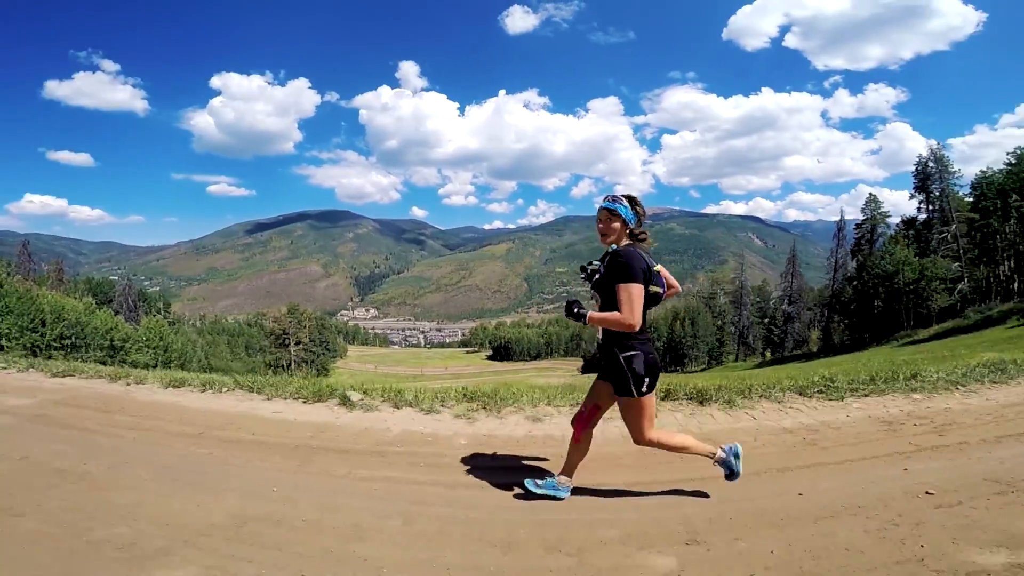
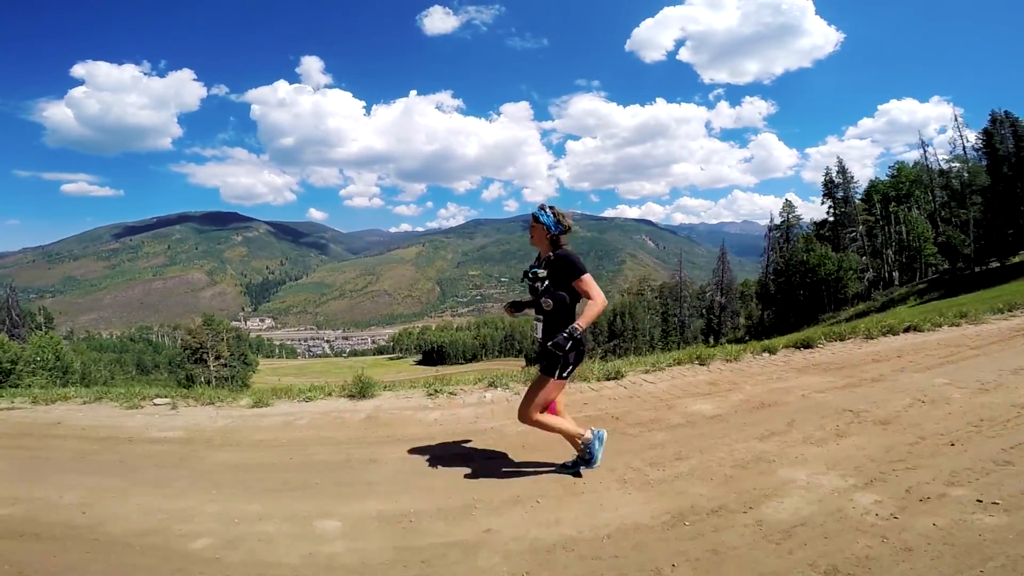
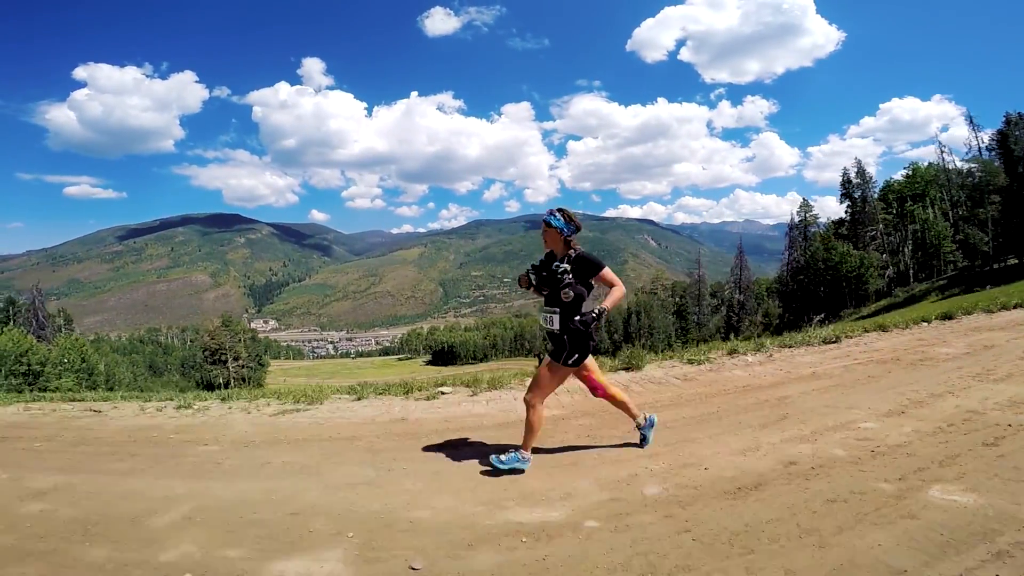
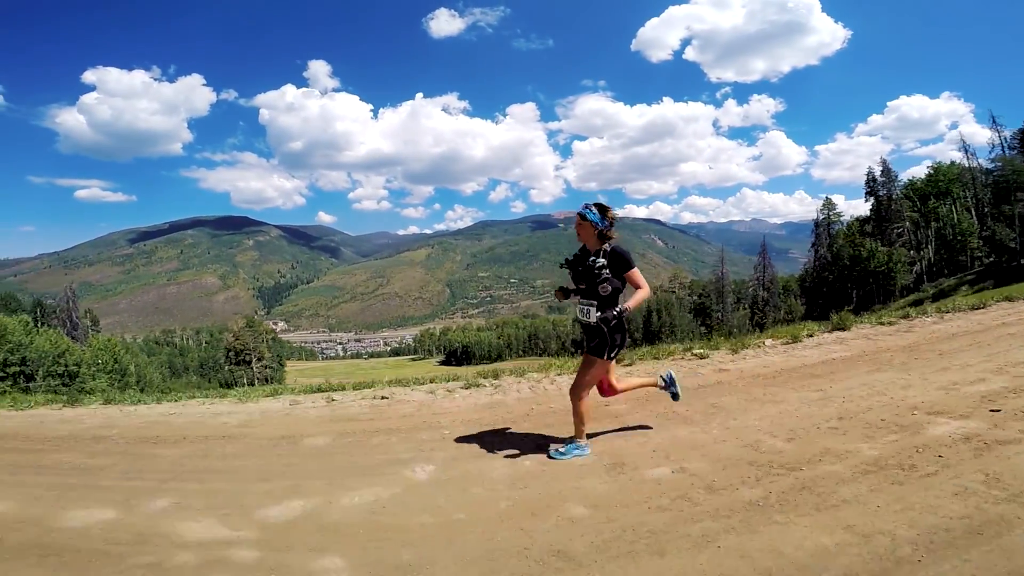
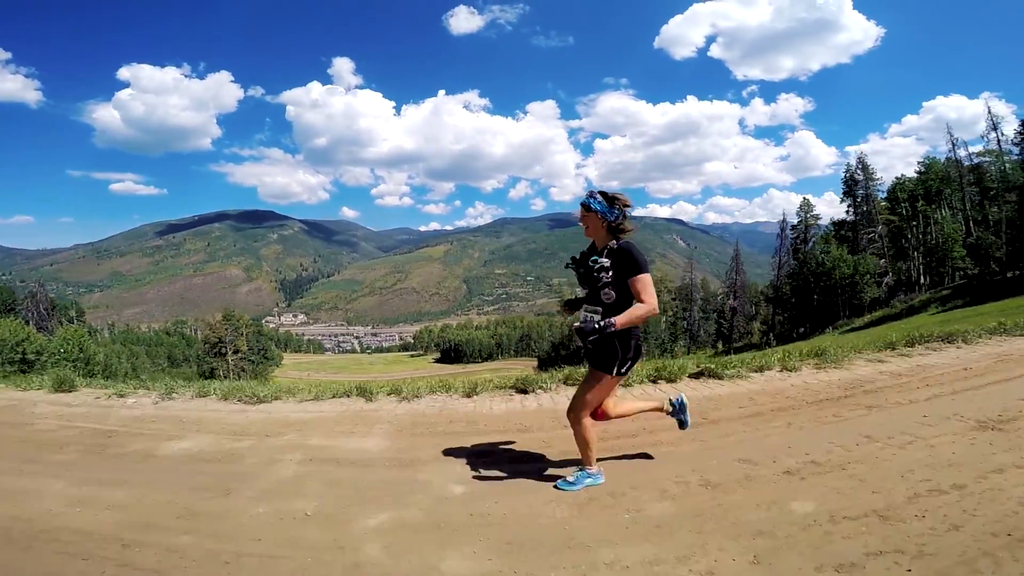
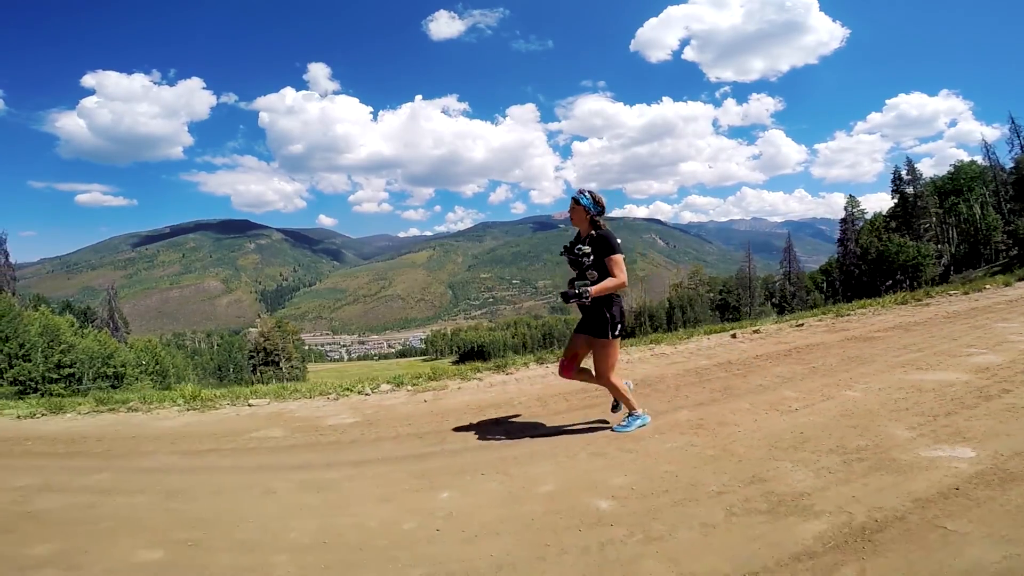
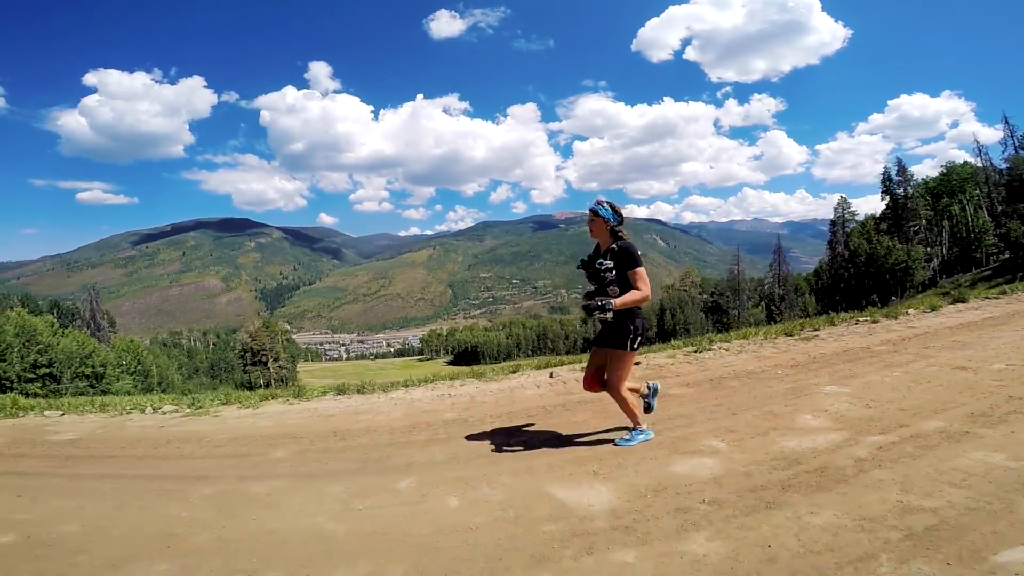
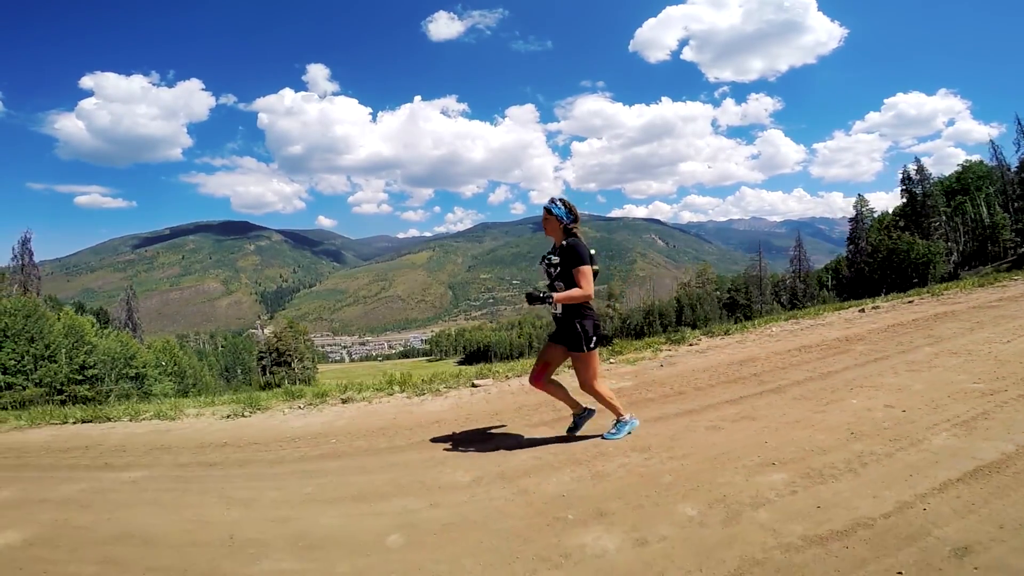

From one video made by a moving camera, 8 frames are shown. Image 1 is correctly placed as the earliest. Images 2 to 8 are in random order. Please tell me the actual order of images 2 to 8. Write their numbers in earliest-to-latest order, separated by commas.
5, 2, 3, 4, 7, 6, 8
